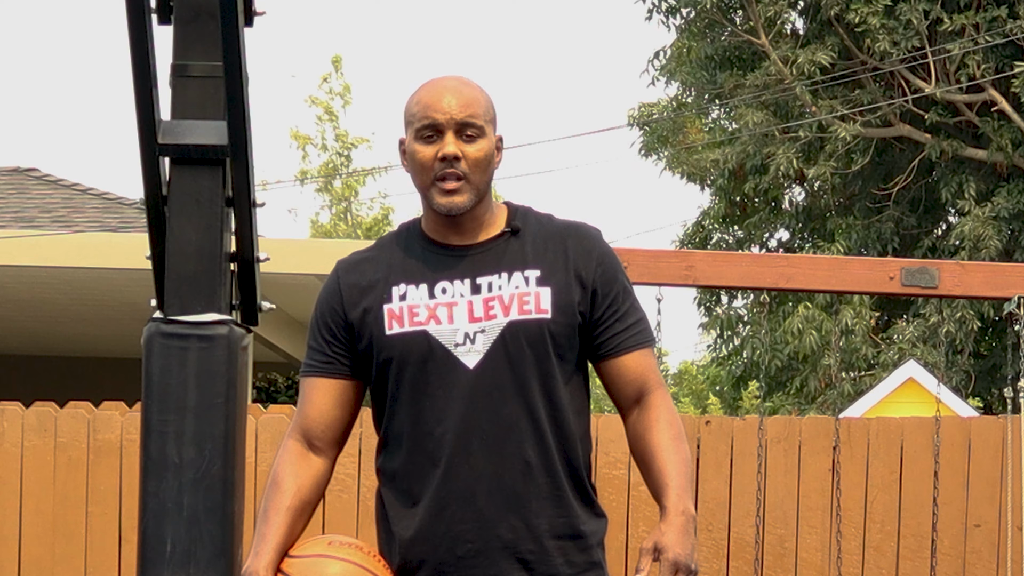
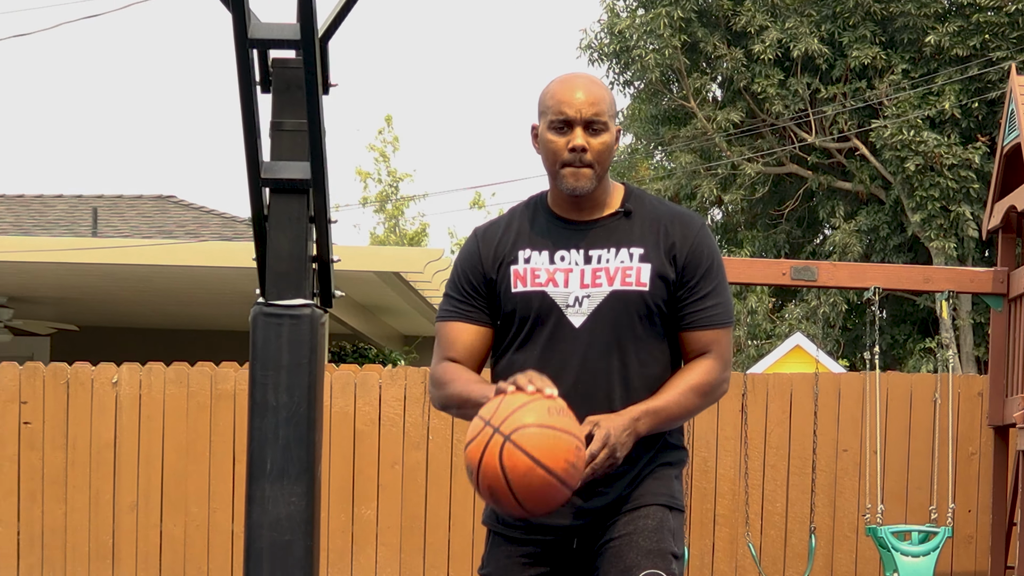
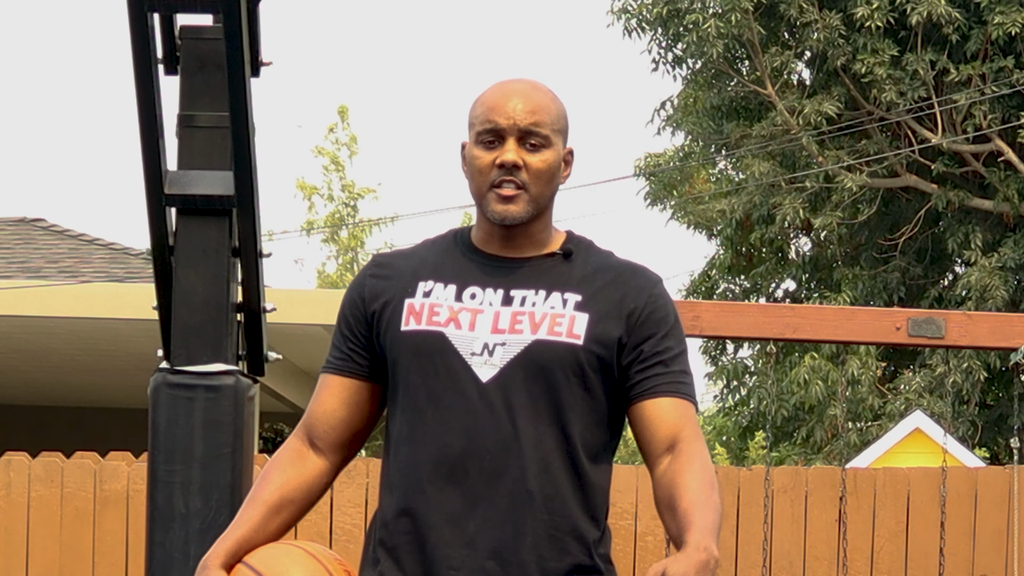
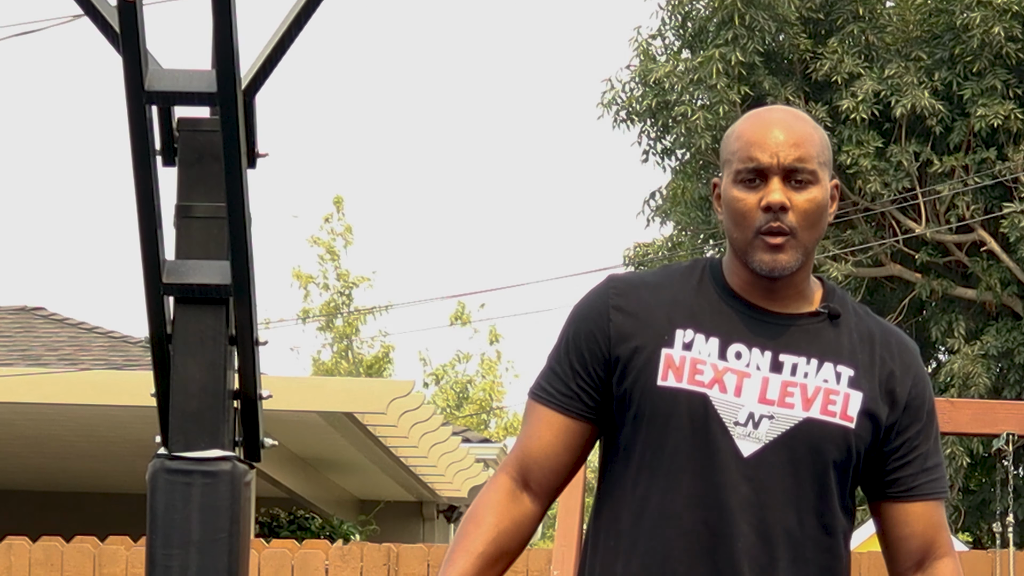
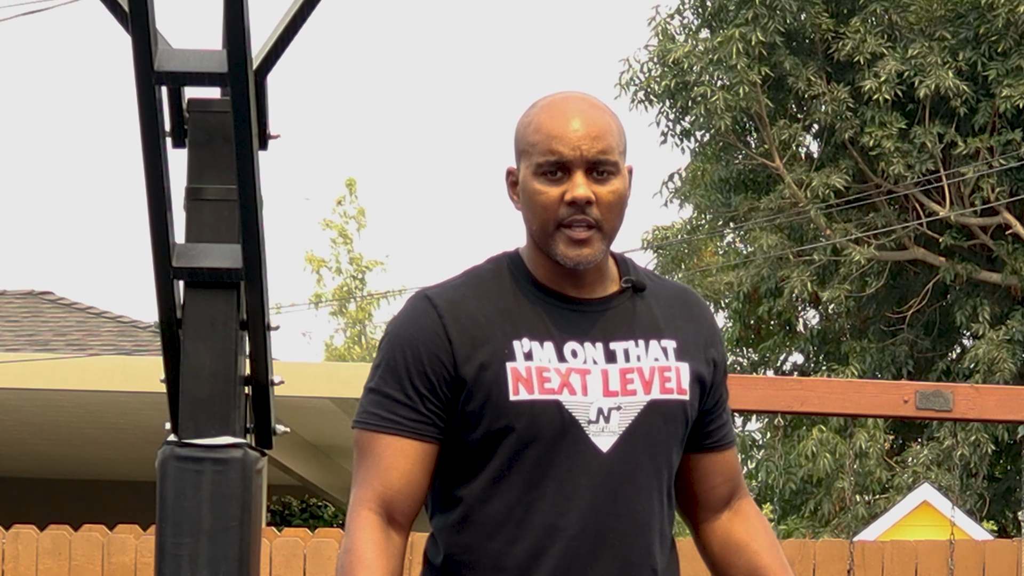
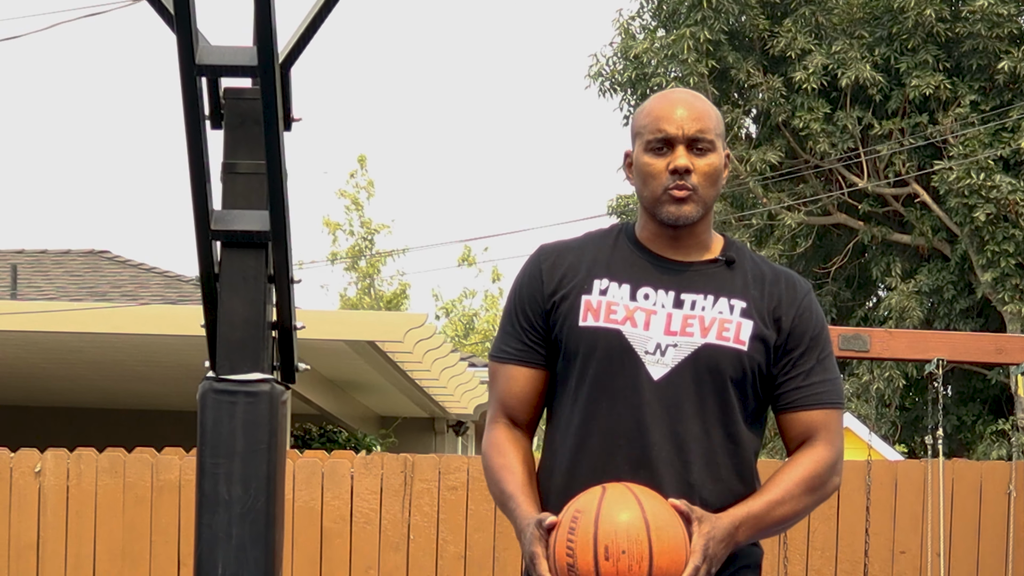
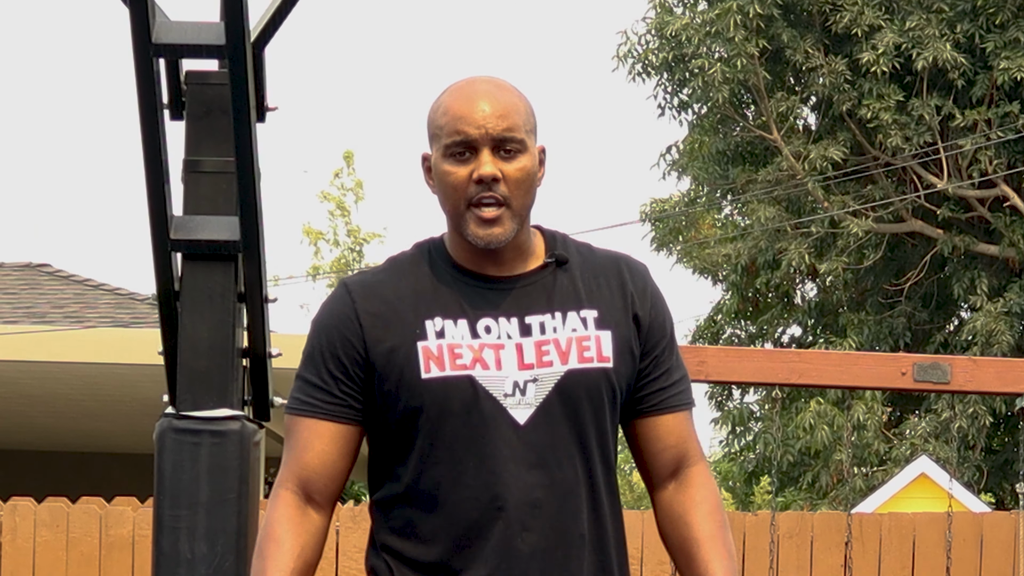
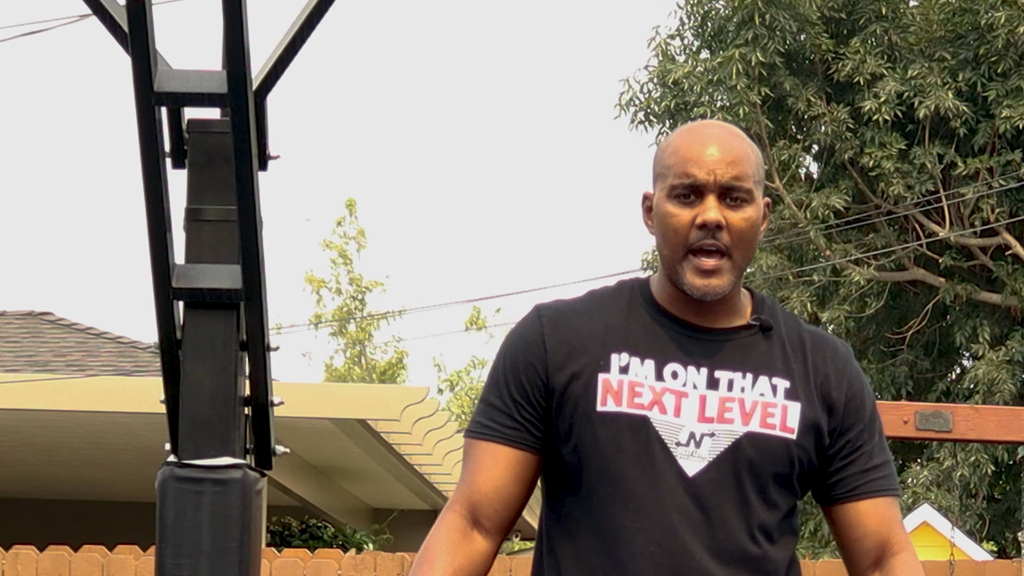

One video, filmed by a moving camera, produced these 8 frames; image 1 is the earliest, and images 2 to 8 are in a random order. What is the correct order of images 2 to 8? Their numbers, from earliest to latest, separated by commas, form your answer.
3, 7, 5, 8, 4, 6, 2
